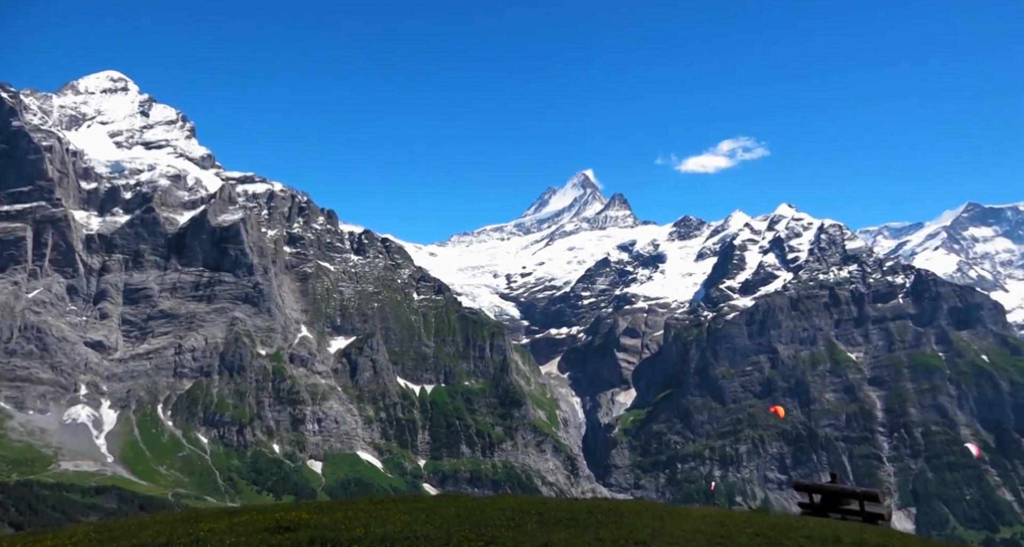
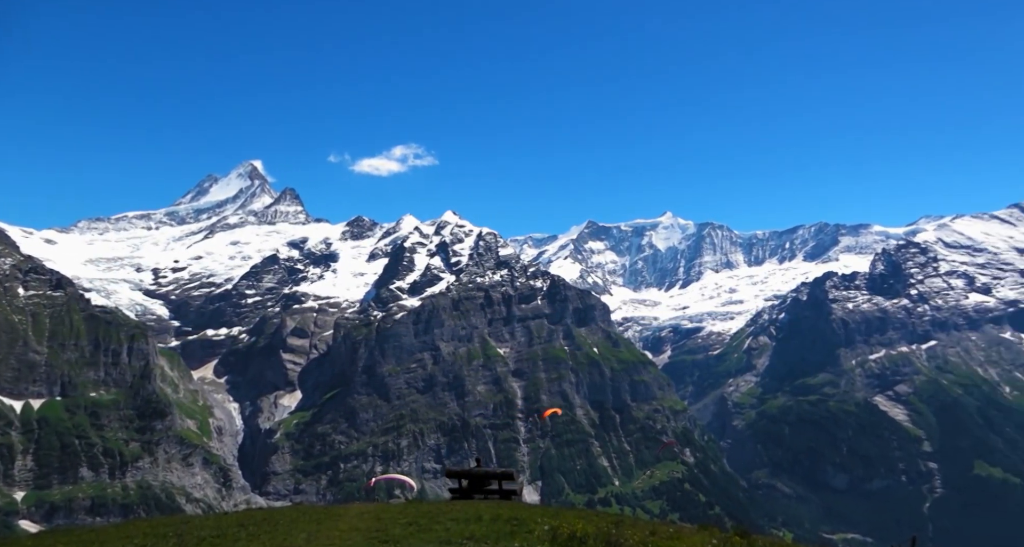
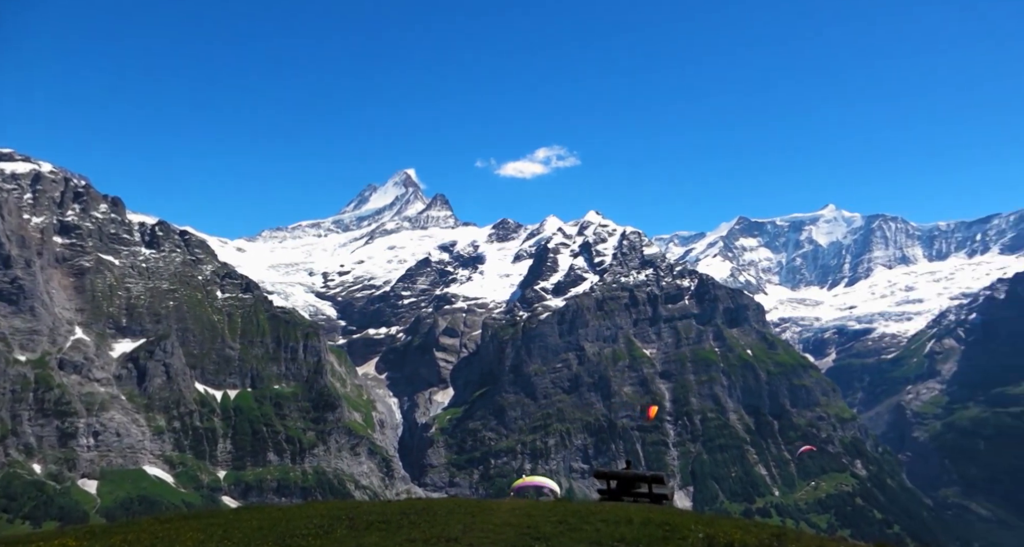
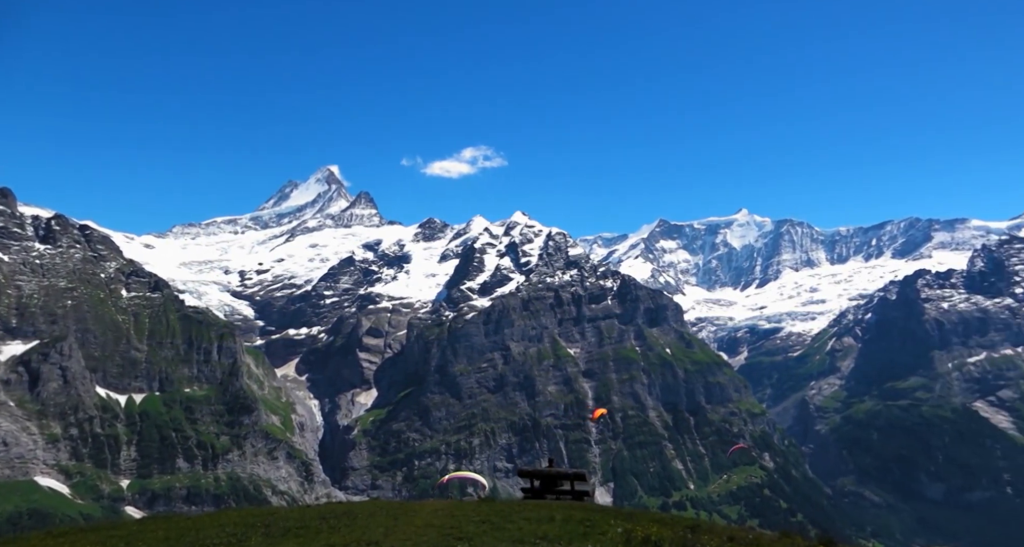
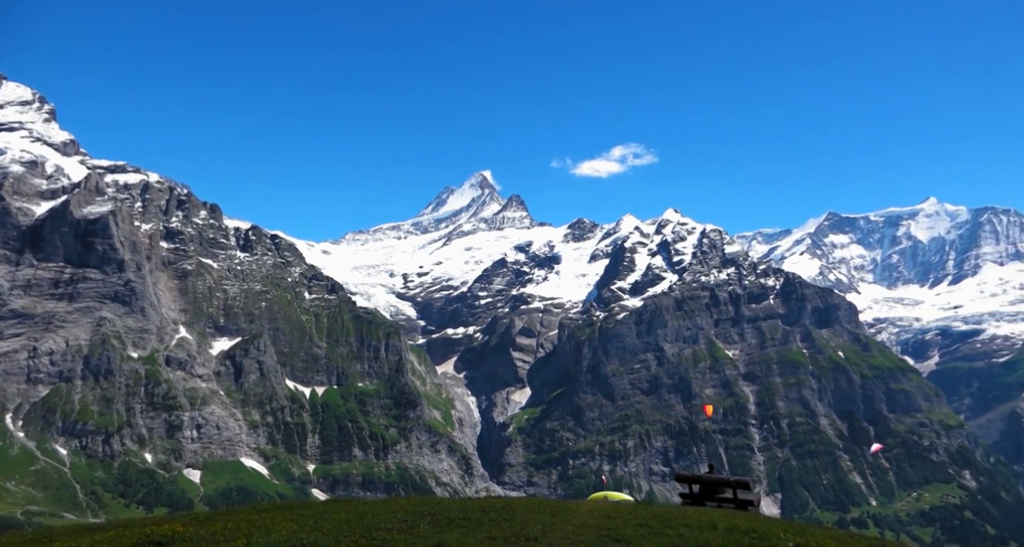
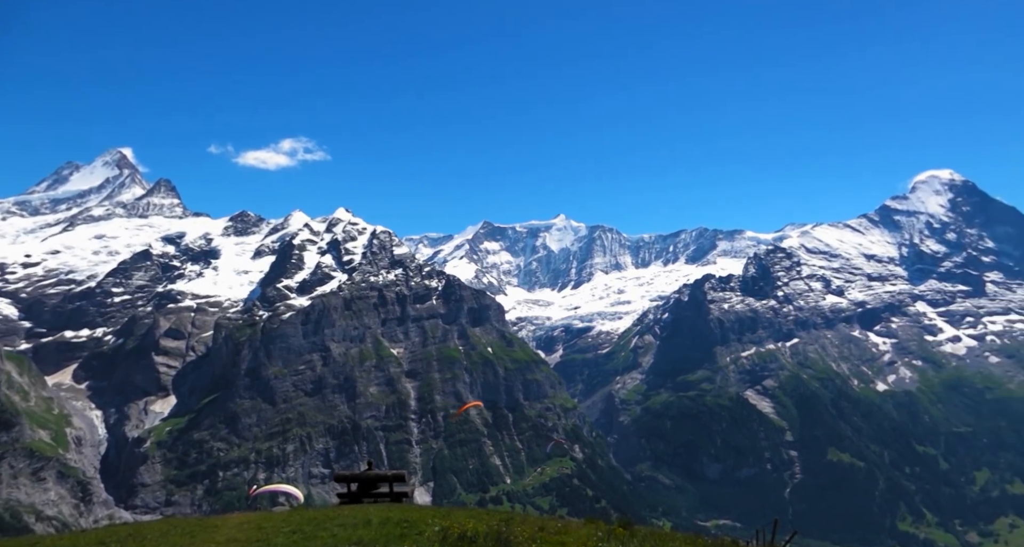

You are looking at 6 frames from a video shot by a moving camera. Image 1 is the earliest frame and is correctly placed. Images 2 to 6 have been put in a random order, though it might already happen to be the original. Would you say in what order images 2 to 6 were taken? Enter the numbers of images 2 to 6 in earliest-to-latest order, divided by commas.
5, 3, 4, 2, 6
